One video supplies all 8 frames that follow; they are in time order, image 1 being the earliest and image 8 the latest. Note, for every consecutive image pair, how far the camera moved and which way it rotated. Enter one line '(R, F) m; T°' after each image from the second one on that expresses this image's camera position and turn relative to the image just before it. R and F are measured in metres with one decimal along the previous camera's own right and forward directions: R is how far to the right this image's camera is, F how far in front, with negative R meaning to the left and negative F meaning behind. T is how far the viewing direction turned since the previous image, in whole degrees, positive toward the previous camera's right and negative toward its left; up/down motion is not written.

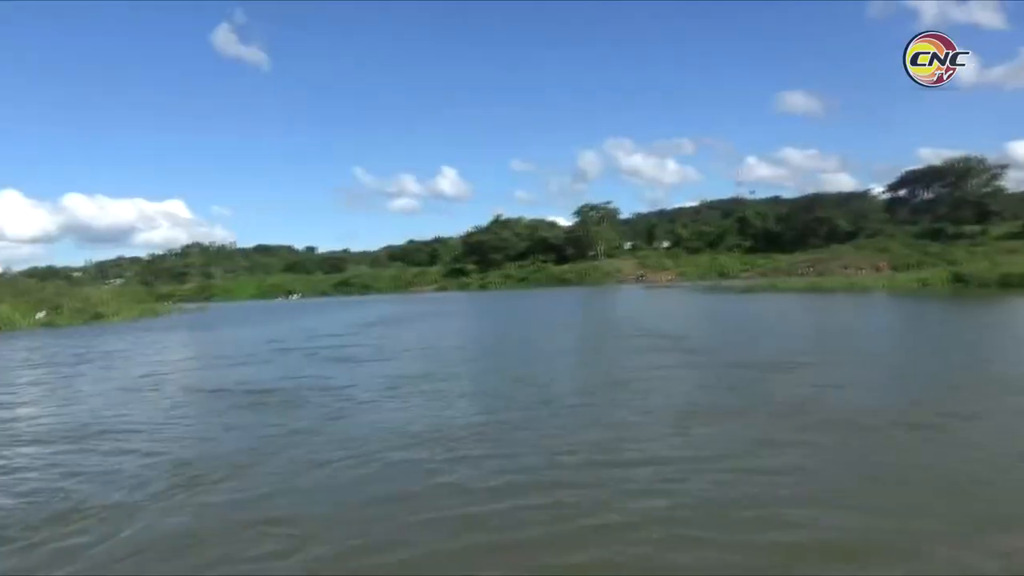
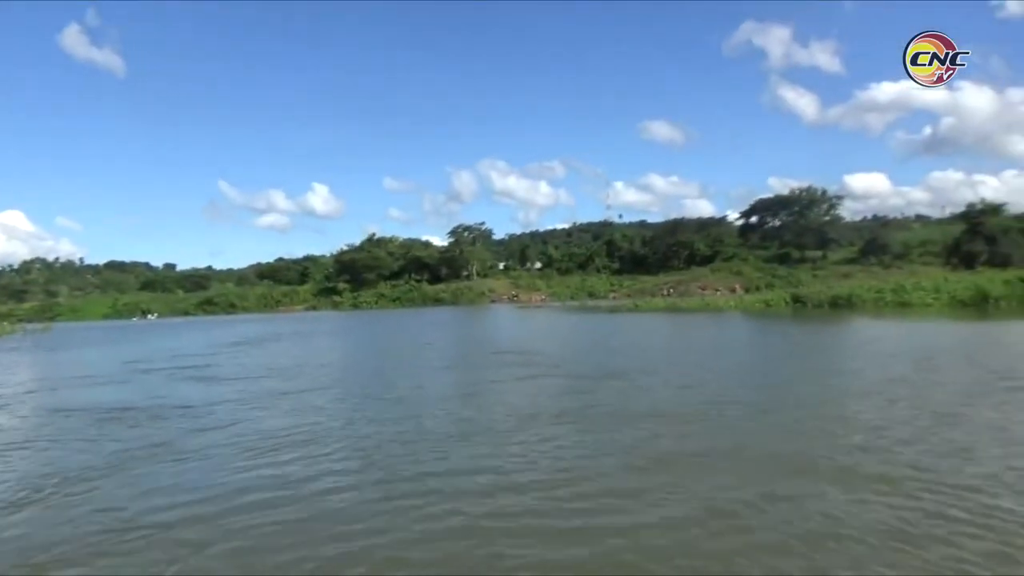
(+1.4, -0.8) m; +9°
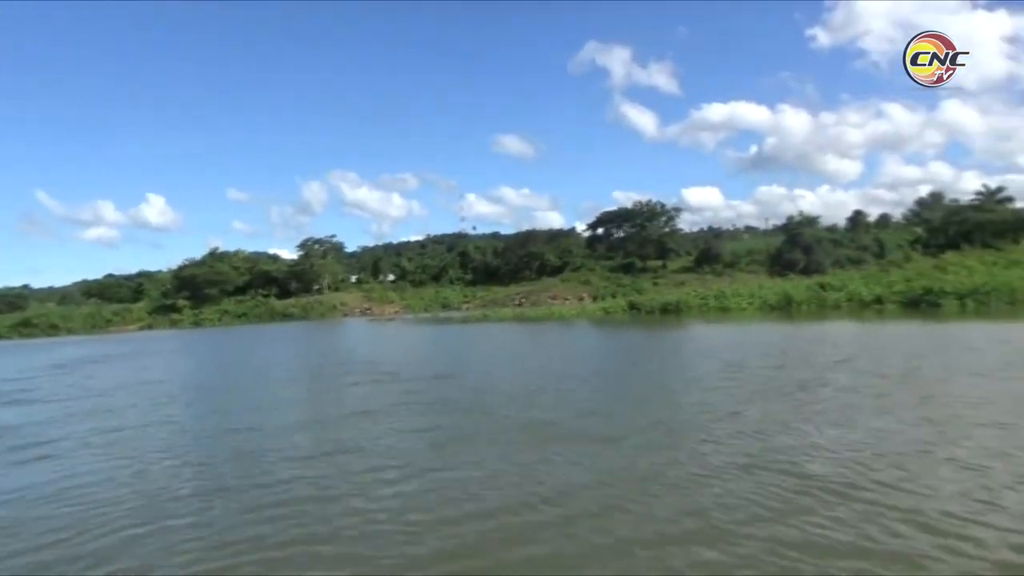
(+0.2, -0.2) m; +11°
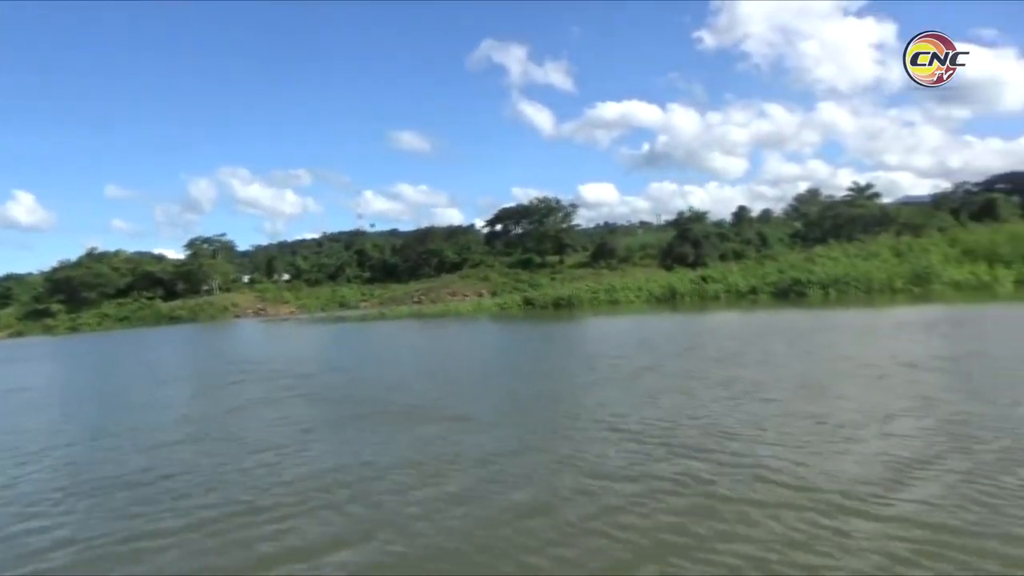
(+0.1, -0.1) m; +7°
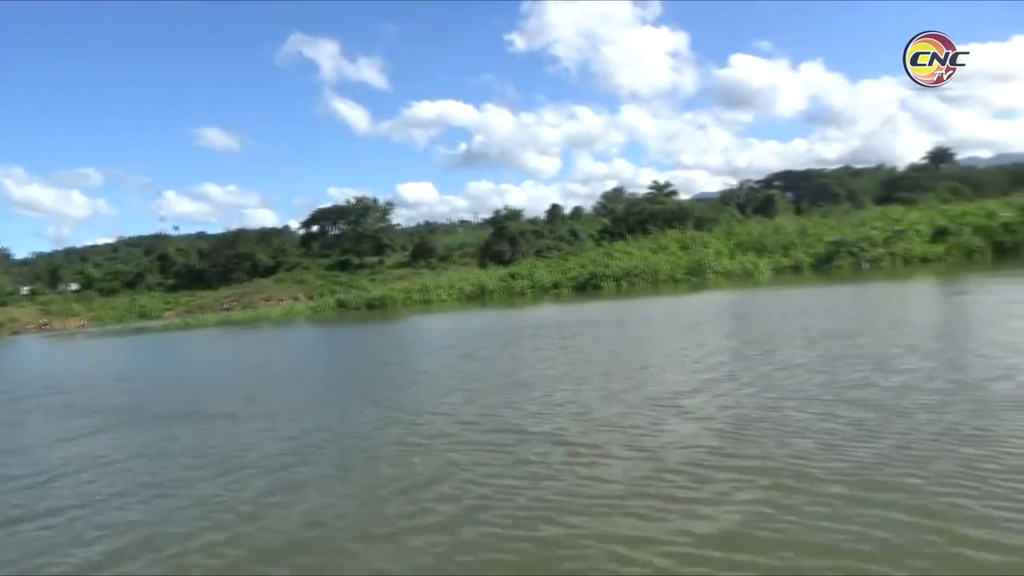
(+0.2, -0.2) m; +13°
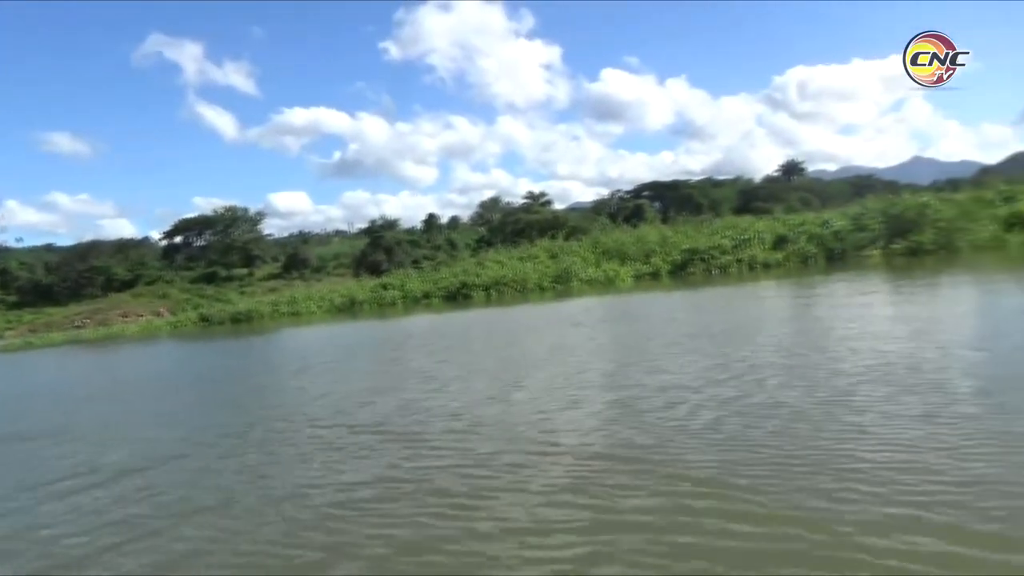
(+0.1, -0.1) m; +9°
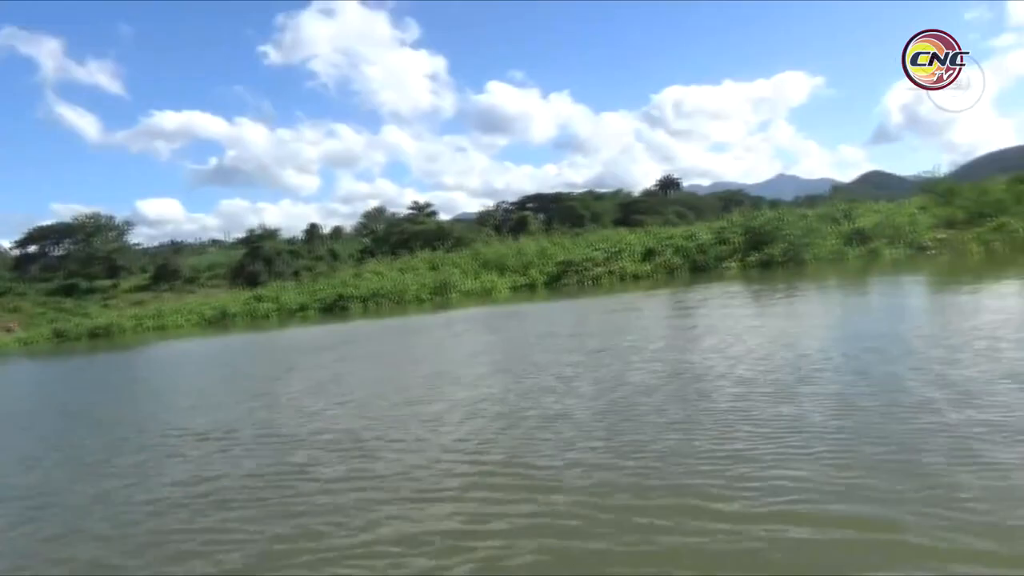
(+0.1, -0.1) m; +8°
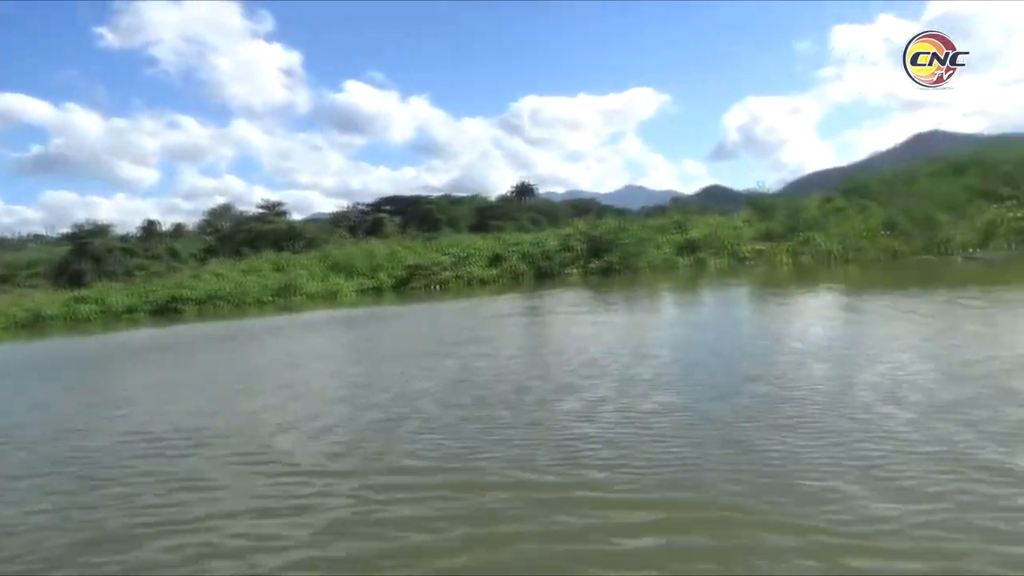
(+0.1, -0.1) m; +11°
